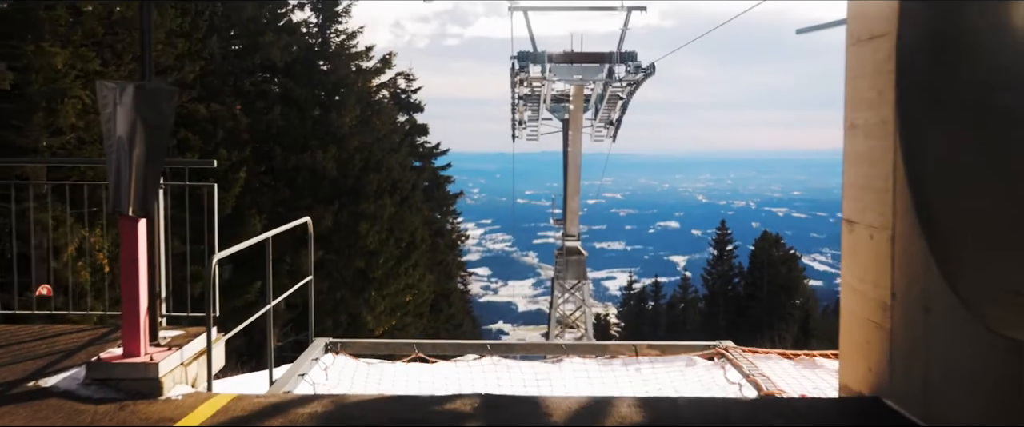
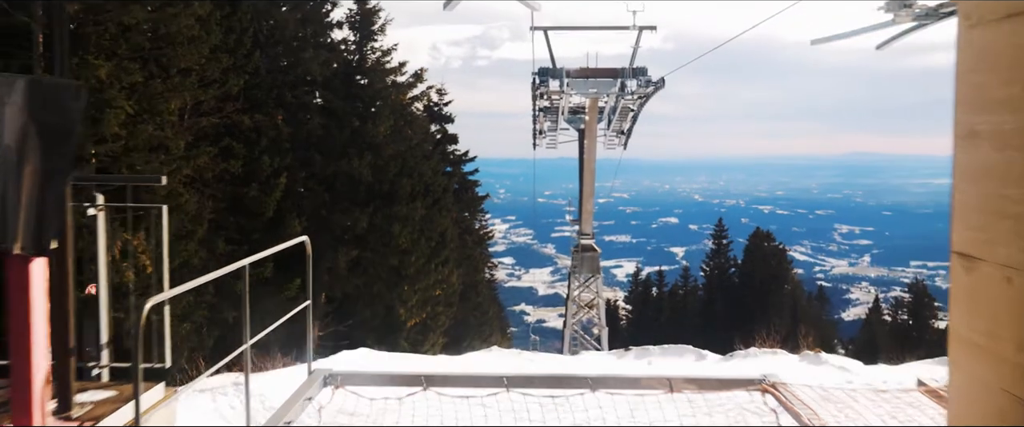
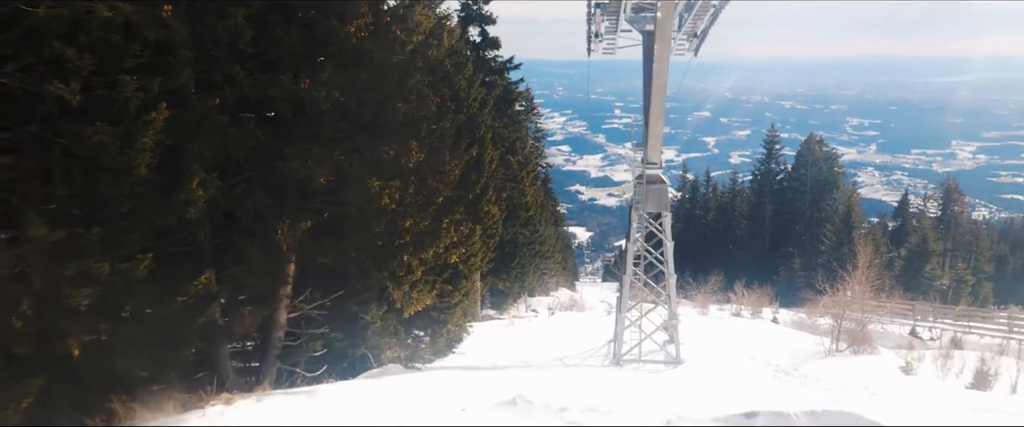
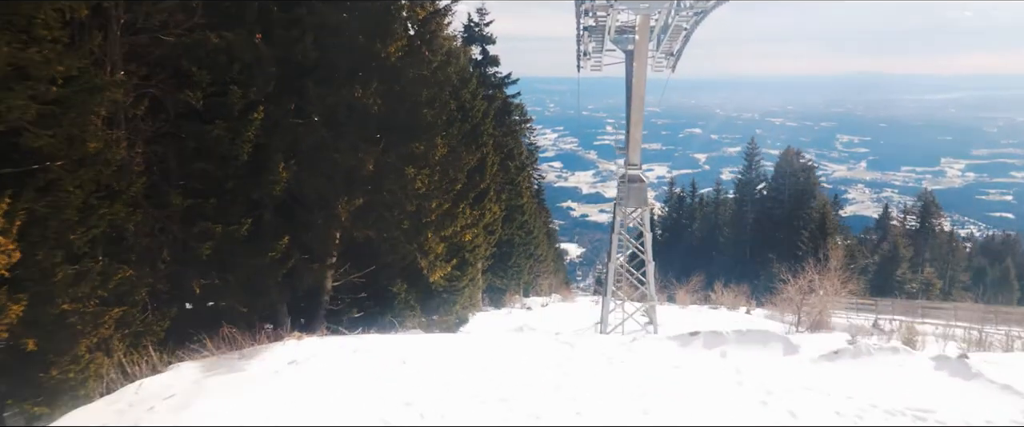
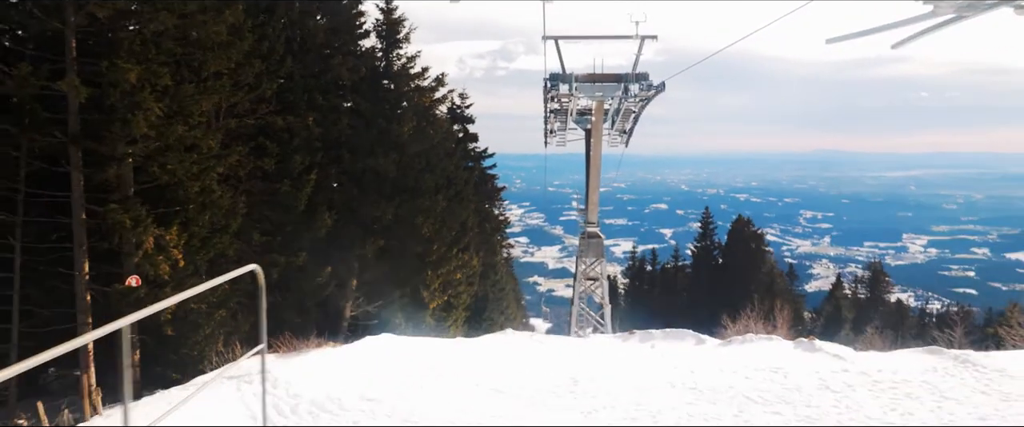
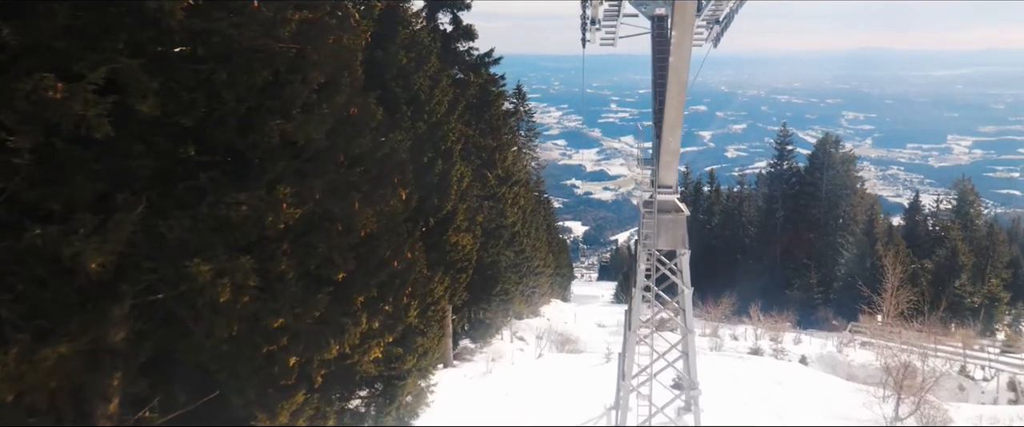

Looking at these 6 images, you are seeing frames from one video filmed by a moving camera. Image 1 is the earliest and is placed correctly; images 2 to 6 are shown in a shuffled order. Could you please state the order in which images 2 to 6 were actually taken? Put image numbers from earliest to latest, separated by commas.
2, 5, 4, 3, 6
